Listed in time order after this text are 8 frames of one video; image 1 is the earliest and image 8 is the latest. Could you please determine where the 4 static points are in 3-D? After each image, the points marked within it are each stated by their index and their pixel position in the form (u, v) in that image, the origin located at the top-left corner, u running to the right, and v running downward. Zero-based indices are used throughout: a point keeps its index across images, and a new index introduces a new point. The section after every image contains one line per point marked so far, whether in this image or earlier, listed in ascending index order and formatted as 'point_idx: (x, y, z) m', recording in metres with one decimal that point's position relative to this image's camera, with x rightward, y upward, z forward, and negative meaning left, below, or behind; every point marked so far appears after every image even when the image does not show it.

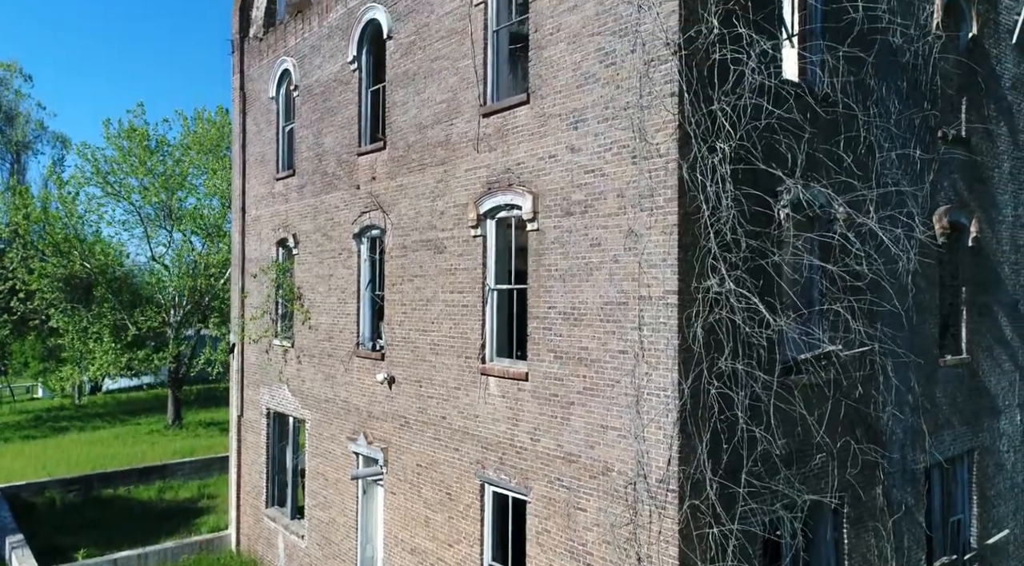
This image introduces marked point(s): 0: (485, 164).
0: (-0.3, +1.4, +9.7) m
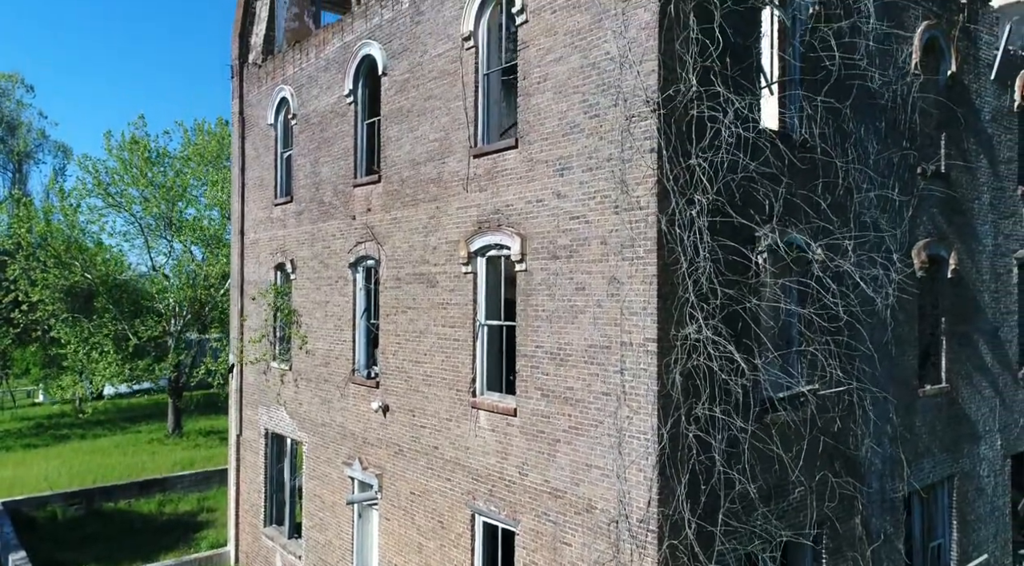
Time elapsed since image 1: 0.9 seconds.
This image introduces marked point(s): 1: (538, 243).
0: (-0.4, +0.9, +10.0) m
1: (+0.3, +0.4, +8.9) m
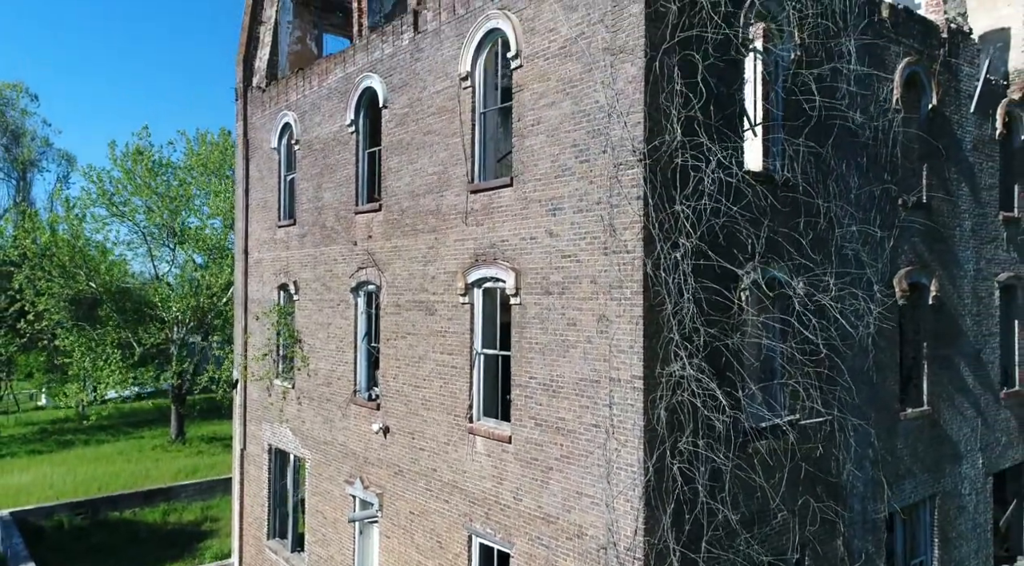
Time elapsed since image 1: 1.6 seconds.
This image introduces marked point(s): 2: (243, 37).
0: (-0.5, +0.6, +10.5) m
1: (+0.2, +0.1, +9.3) m
2: (-5.8, +5.3, +18.1) m
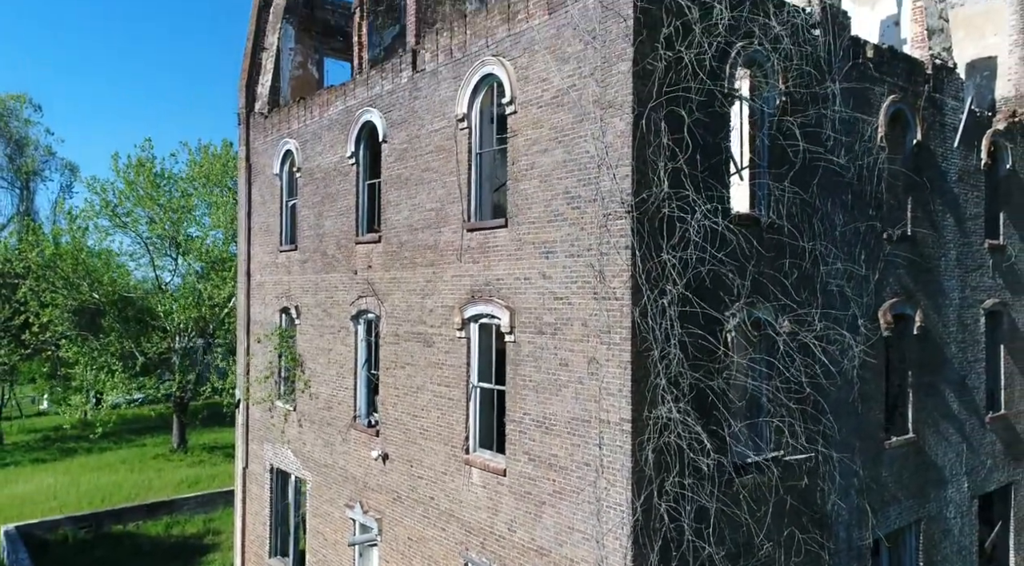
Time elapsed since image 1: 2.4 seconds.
0: (-0.6, +0.1, +10.8) m
1: (+0.2, -0.4, +9.6) m
2: (-5.8, +4.8, +18.5) m
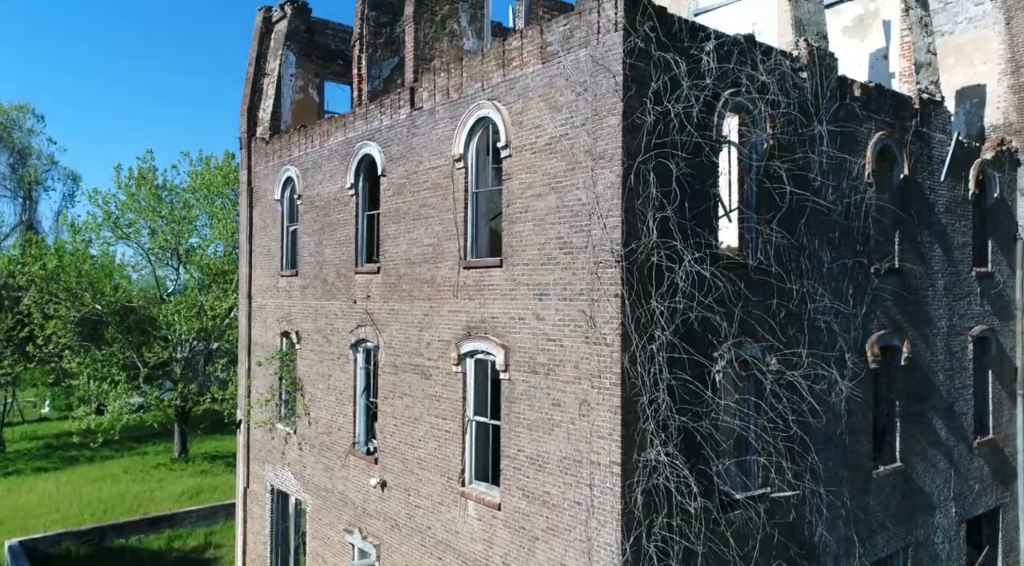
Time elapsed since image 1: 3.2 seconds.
0: (-0.6, -0.4, +11.1) m
1: (+0.1, -0.9, +9.9) m
2: (-5.9, +4.3, +18.8) m
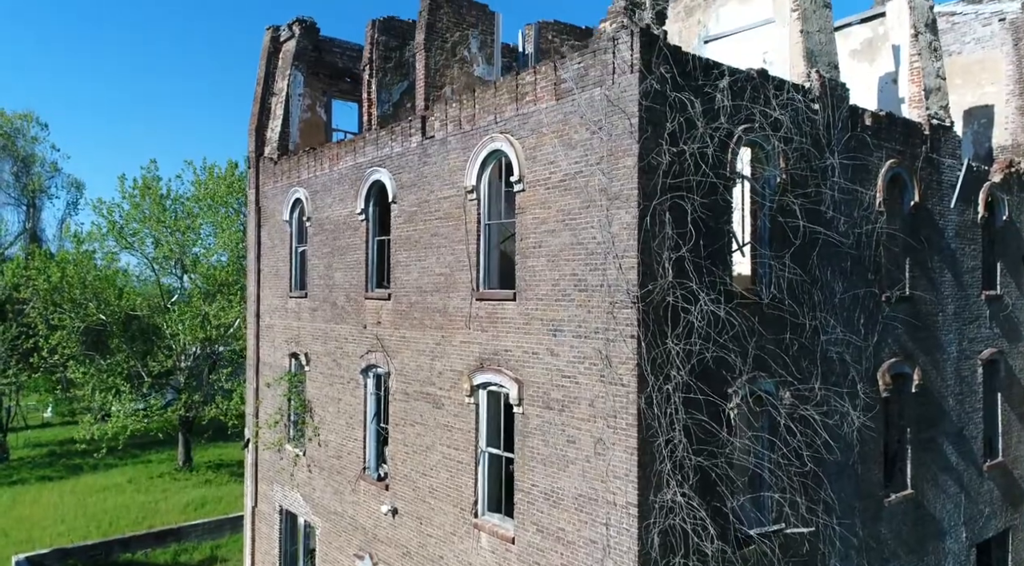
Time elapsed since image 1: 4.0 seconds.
0: (-0.4, -0.8, +11.1) m
1: (+0.3, -1.3, +9.9) m
2: (-5.7, +3.9, +18.8) m
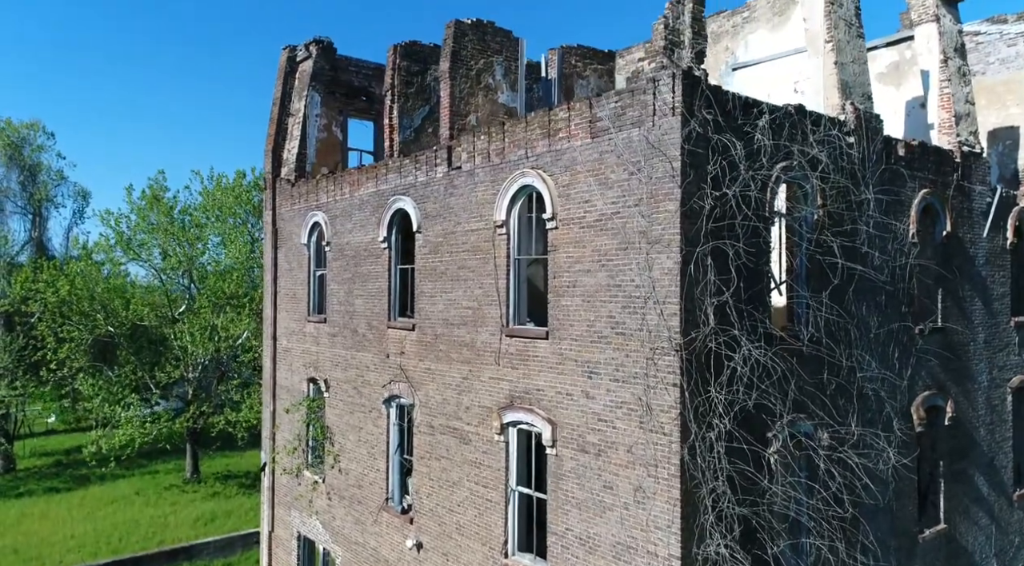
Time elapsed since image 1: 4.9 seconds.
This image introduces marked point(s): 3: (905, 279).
0: (-0.1, -1.2, +10.9) m
1: (+0.7, -1.7, +9.8) m
2: (-5.3, +3.4, +18.6) m
3: (+5.4, 0.0, +11.7) m
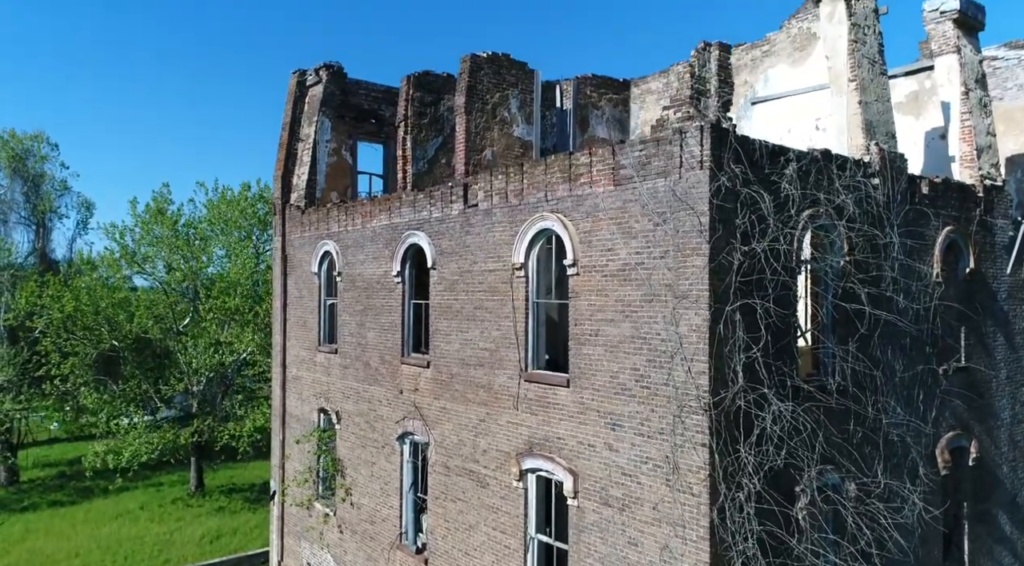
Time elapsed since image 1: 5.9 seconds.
0: (+0.2, -1.8, +10.7) m
1: (+0.9, -2.3, +9.6) m
2: (-5.1, +2.8, +18.5) m
3: (+5.7, -0.5, +11.5) m
